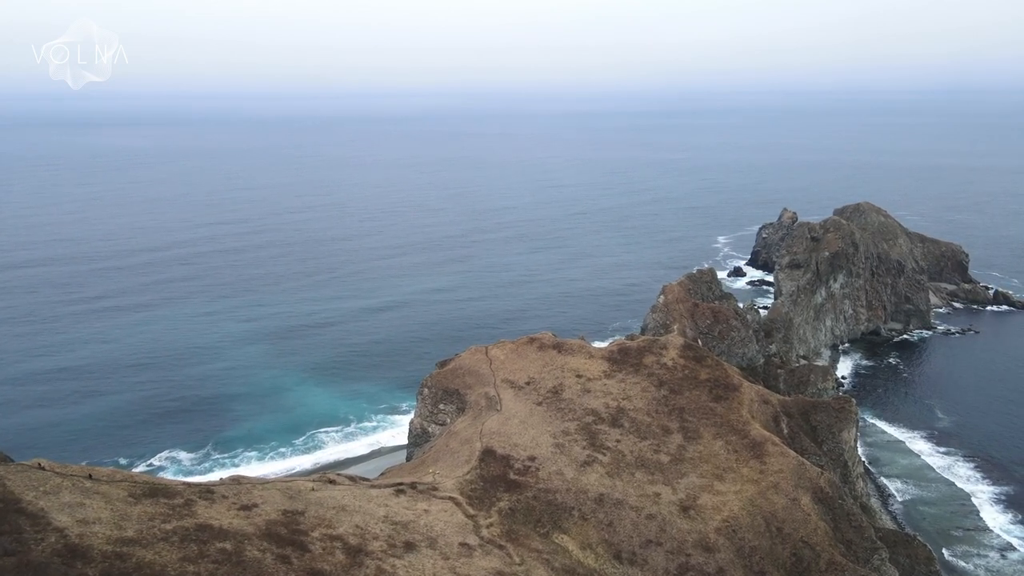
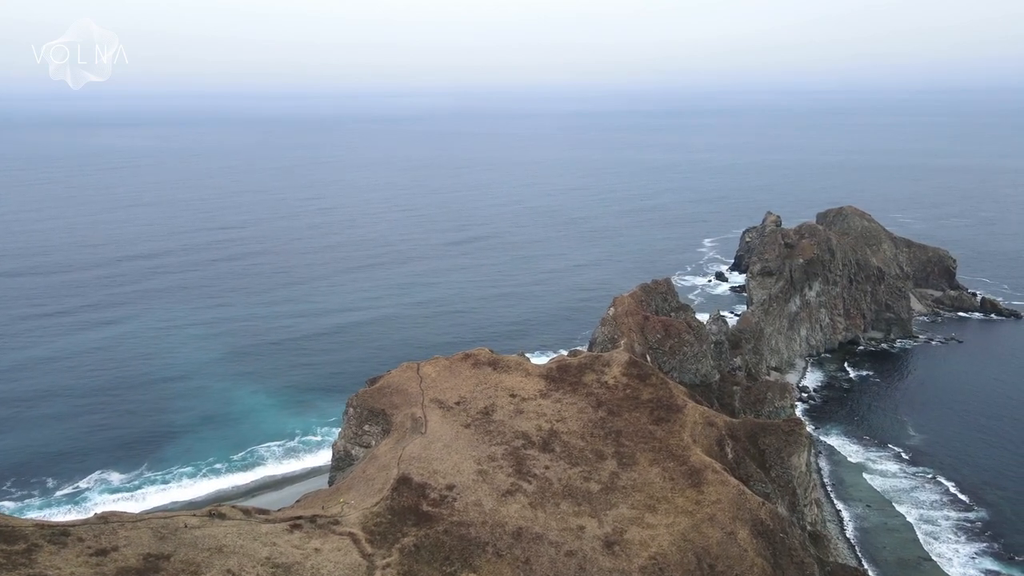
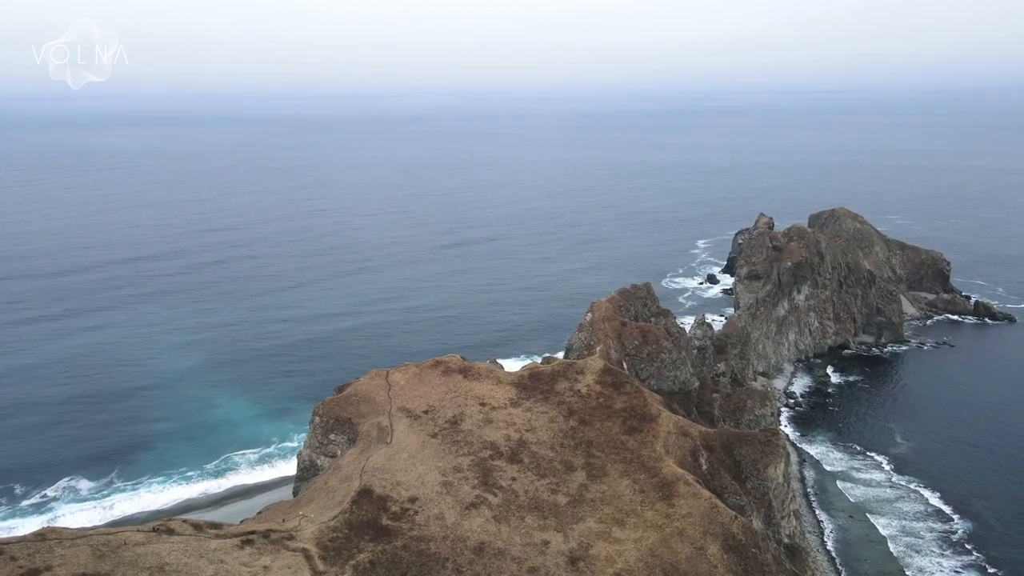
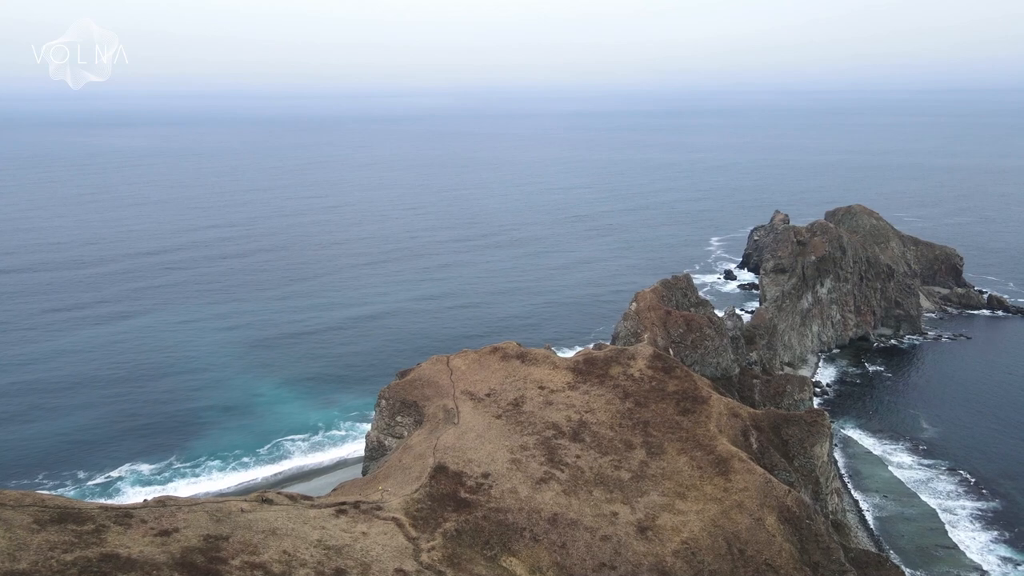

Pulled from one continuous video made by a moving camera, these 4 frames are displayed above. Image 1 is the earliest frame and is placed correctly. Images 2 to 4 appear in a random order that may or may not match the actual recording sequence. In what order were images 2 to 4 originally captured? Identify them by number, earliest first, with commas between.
4, 2, 3
